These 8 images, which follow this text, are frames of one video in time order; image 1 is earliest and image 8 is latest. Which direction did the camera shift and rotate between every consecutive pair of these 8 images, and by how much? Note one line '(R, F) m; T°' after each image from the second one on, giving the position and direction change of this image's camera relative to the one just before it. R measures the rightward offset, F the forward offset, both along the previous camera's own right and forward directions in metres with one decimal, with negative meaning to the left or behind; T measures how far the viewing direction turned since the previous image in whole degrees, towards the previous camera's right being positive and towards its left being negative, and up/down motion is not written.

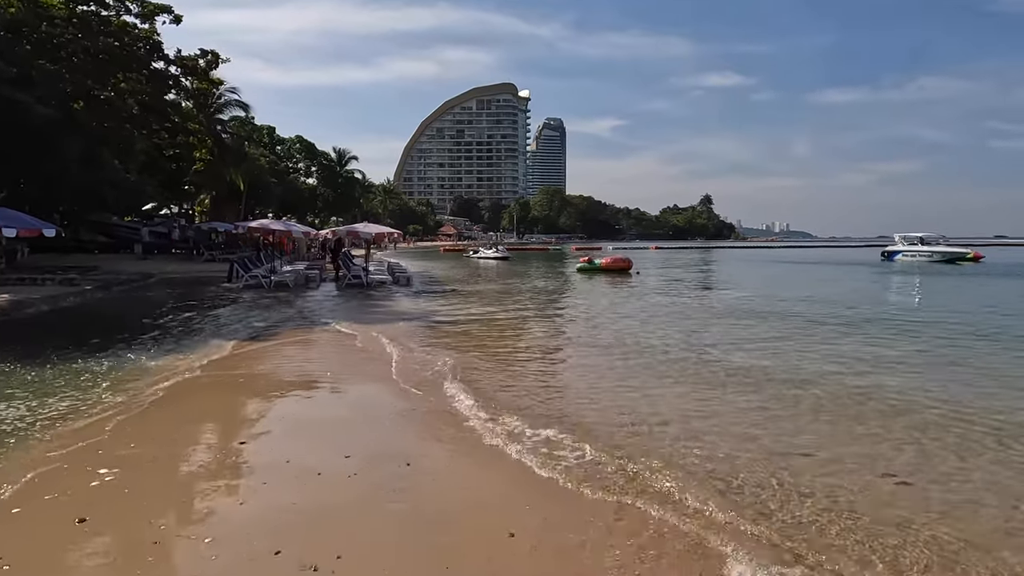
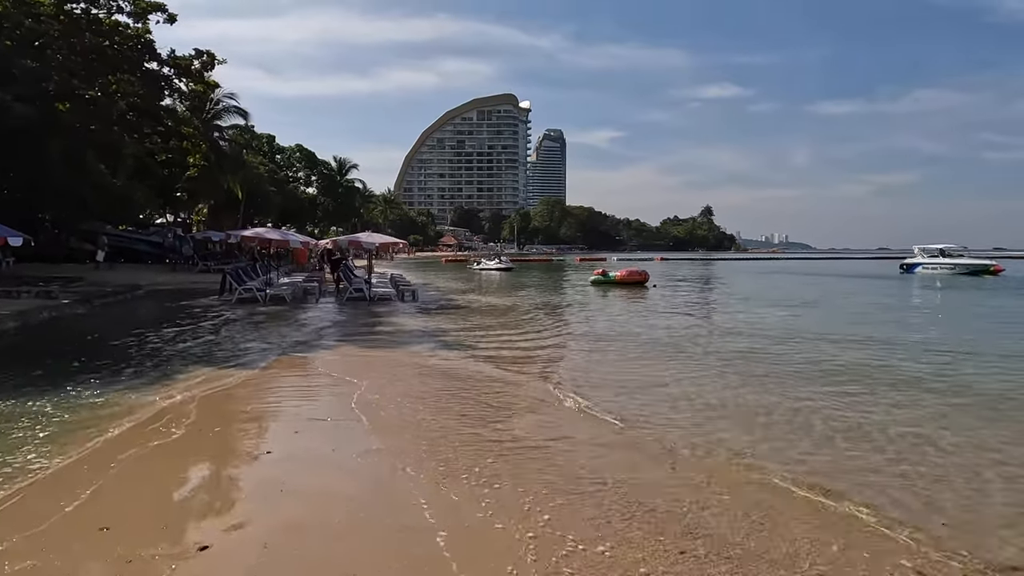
(-0.5, +1.8) m; 0°
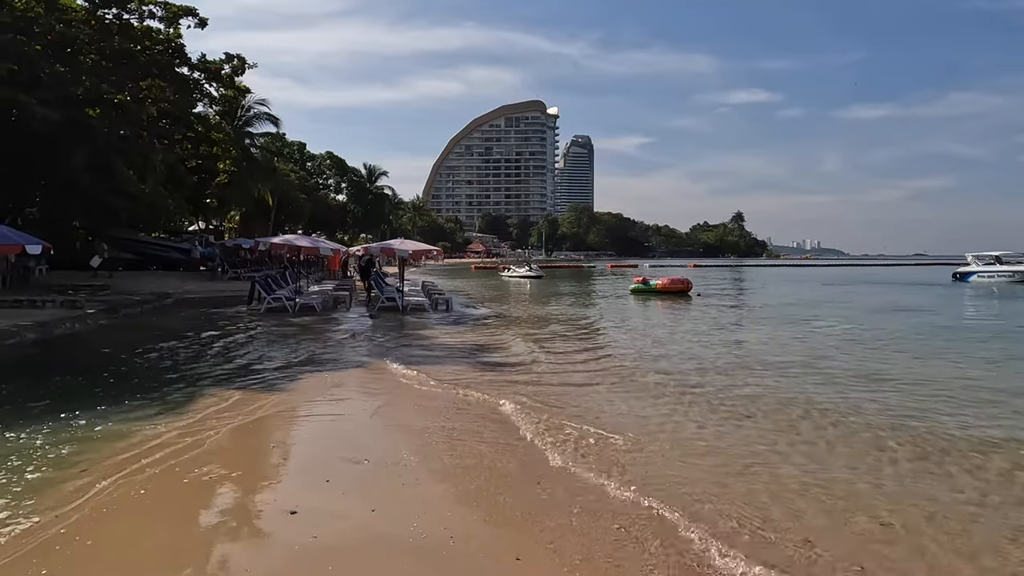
(-0.4, +1.2) m; -2°
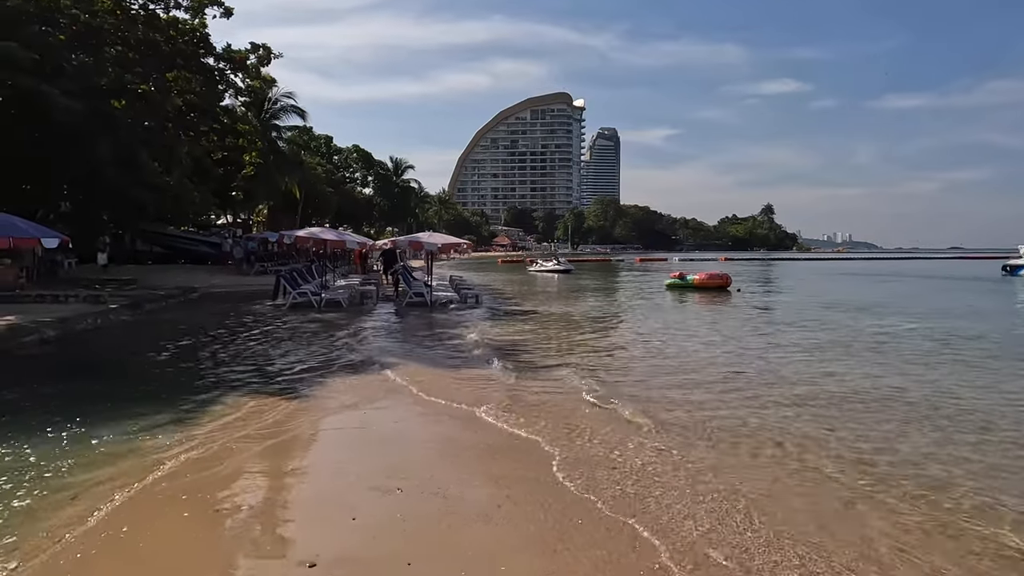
(-0.3, +0.9) m; -2°
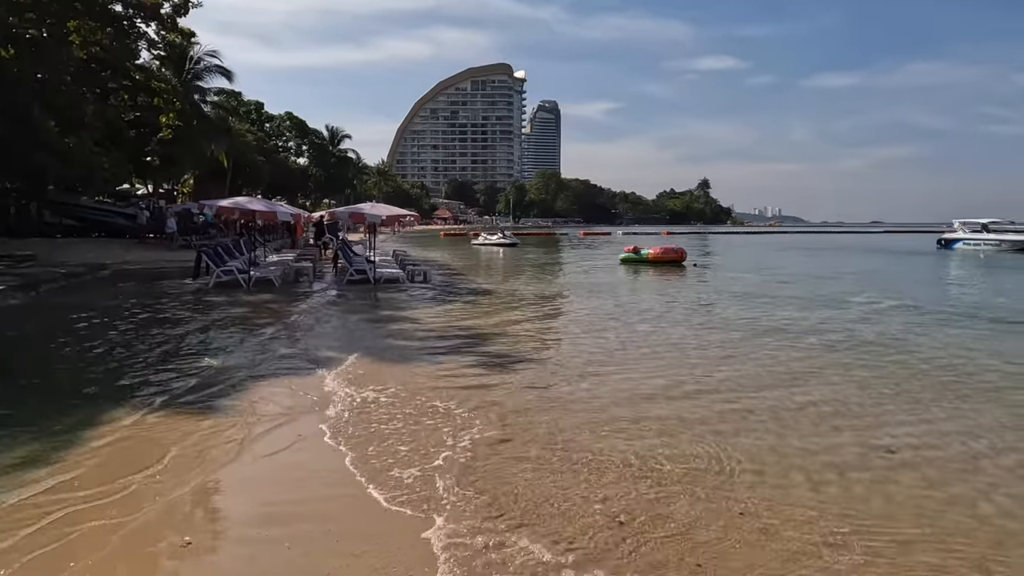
(-0.3, +1.7) m; +5°
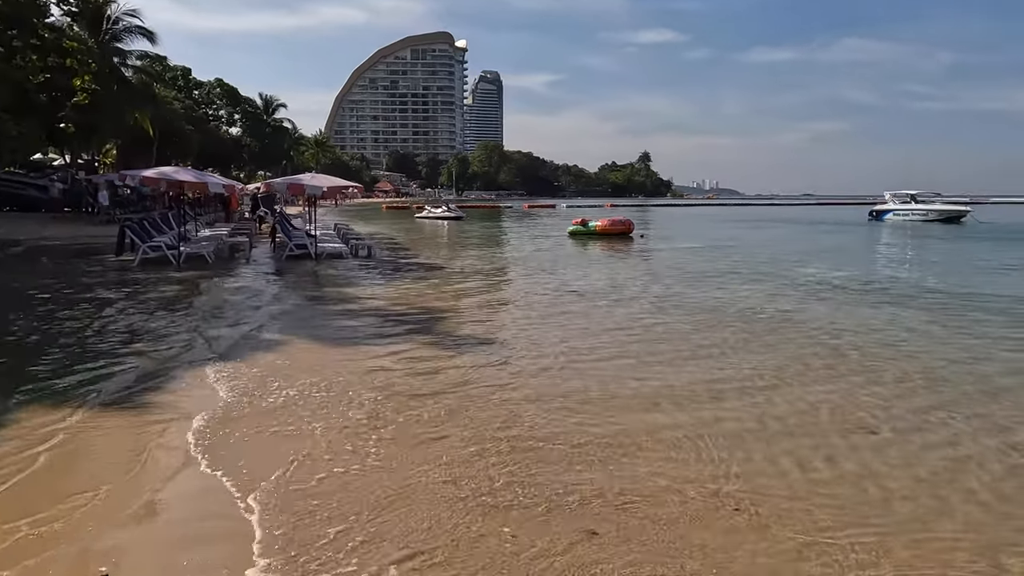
(-0.2, +0.5) m; +5°
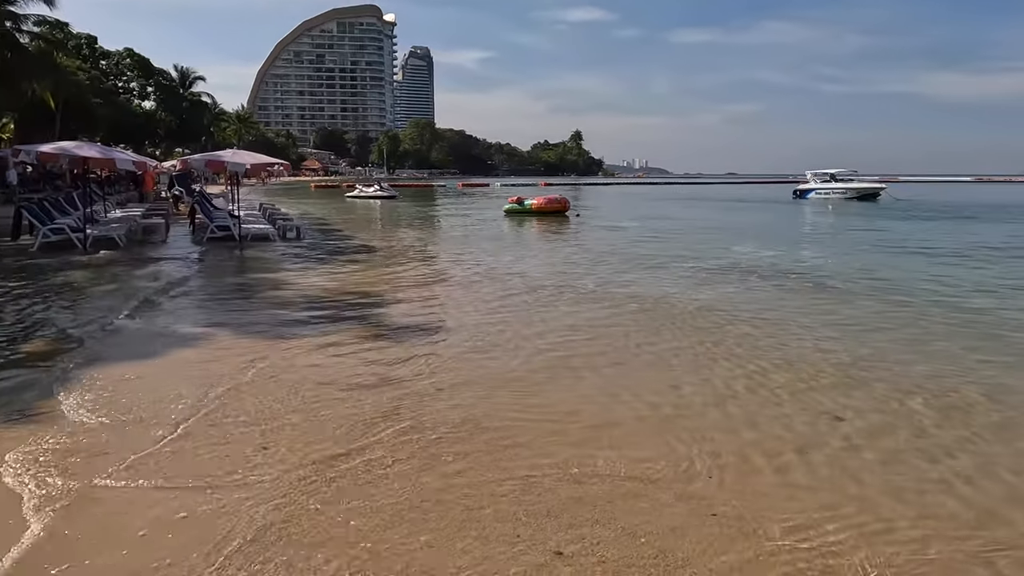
(-0.1, +0.5) m; +6°
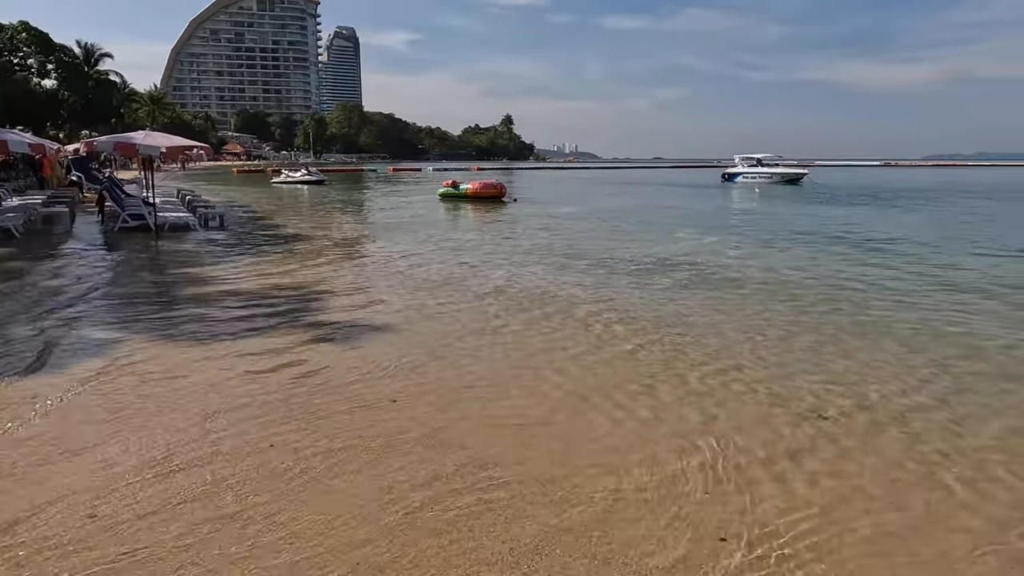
(-0.2, +0.5) m; +6°
